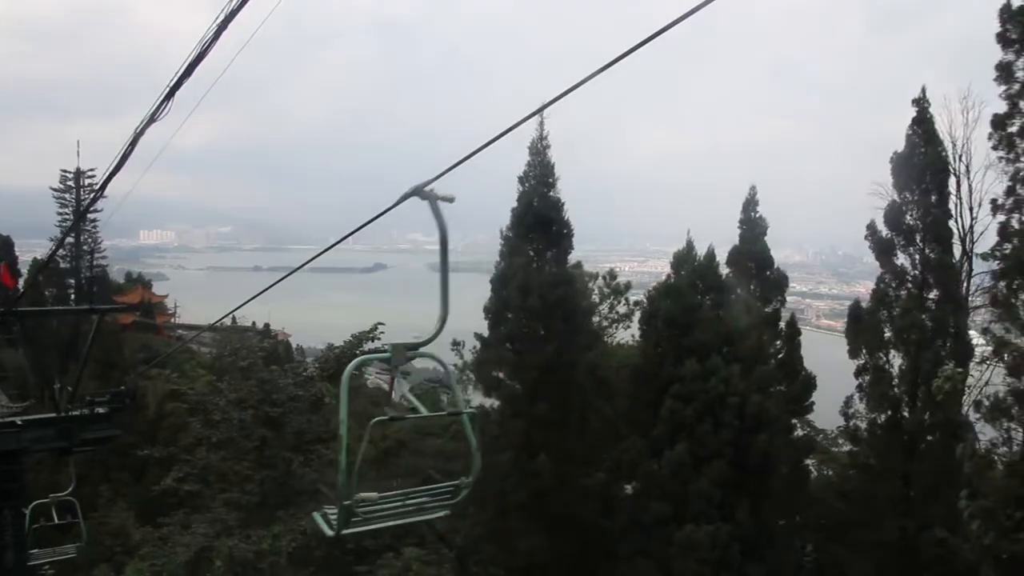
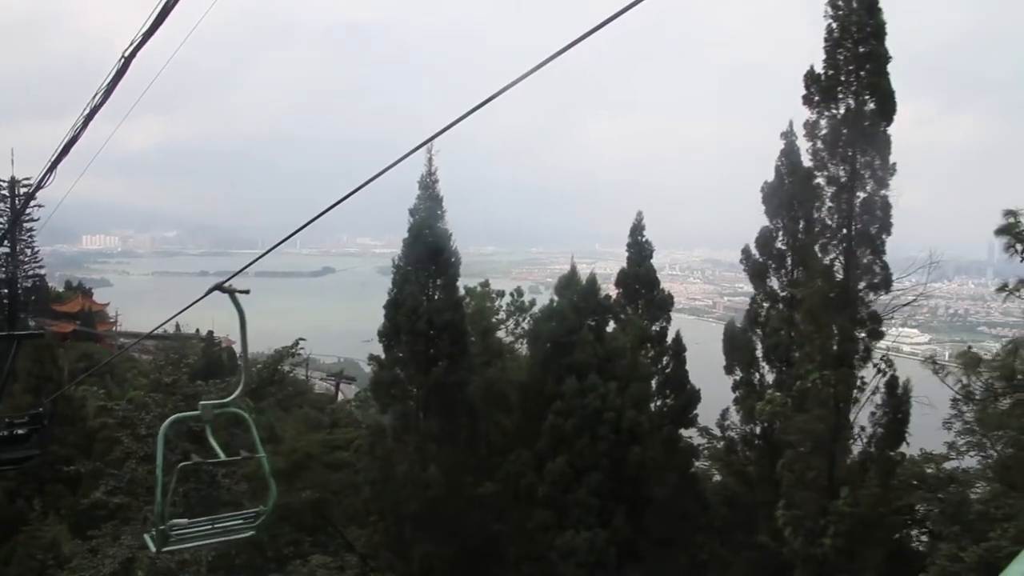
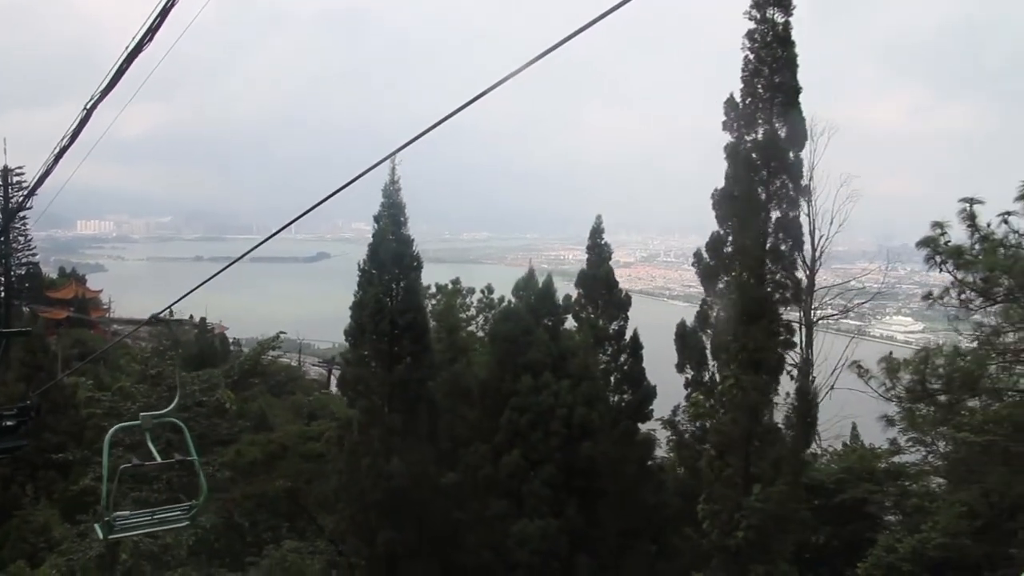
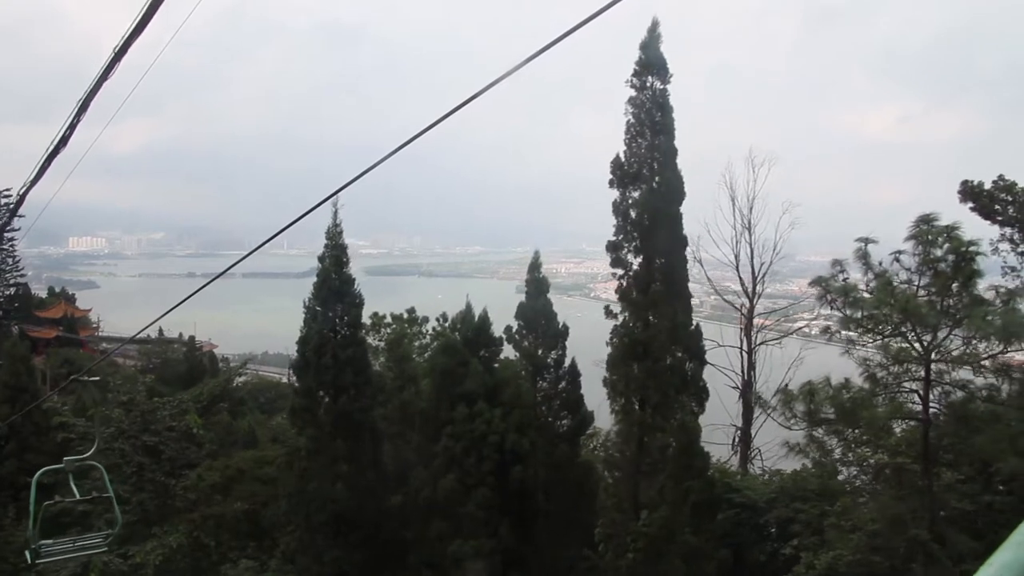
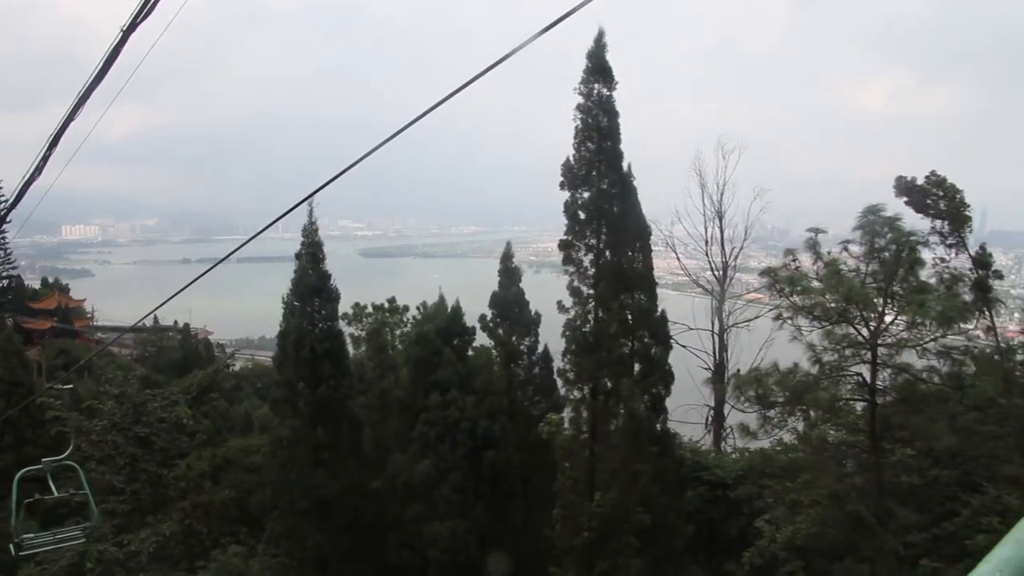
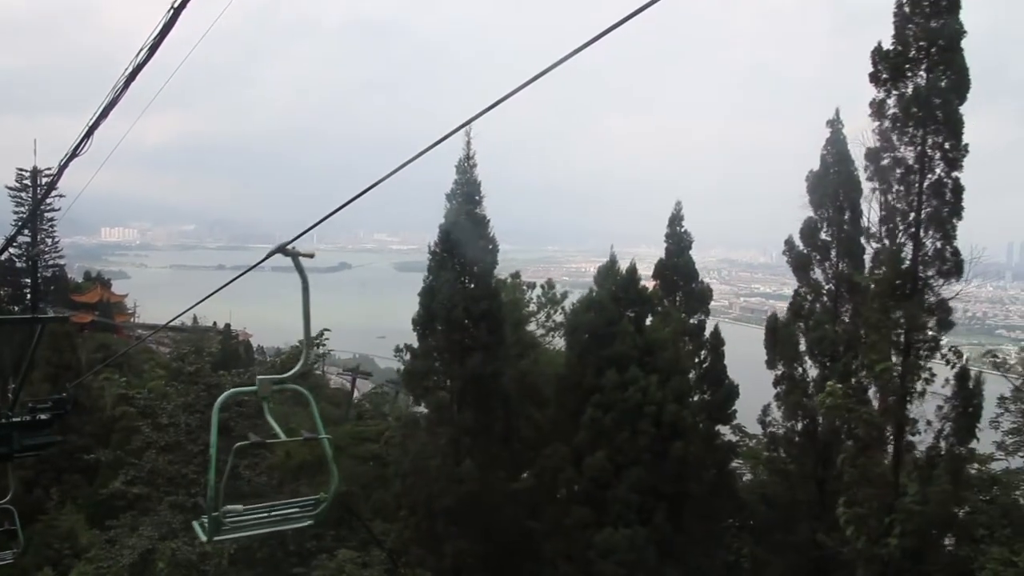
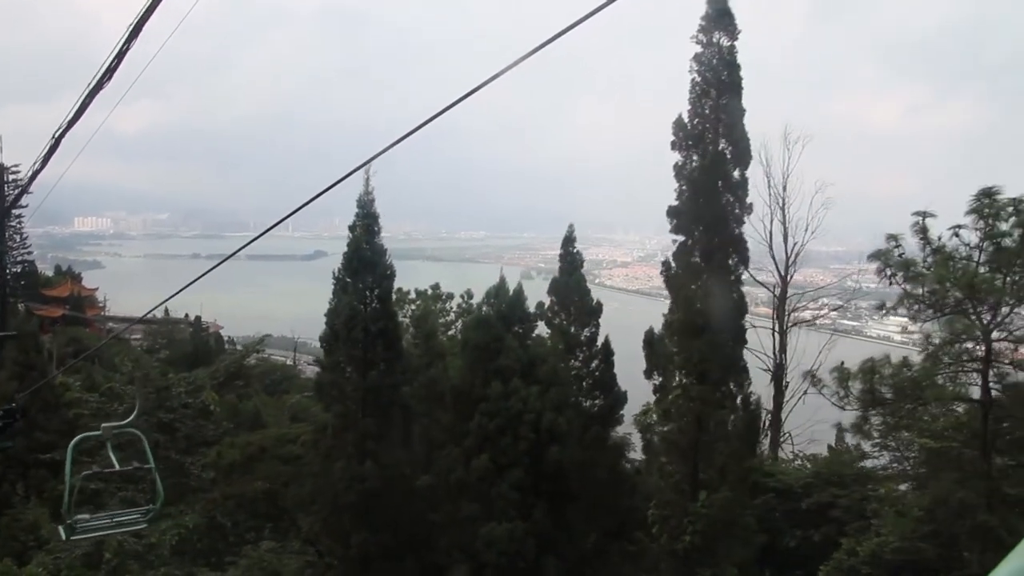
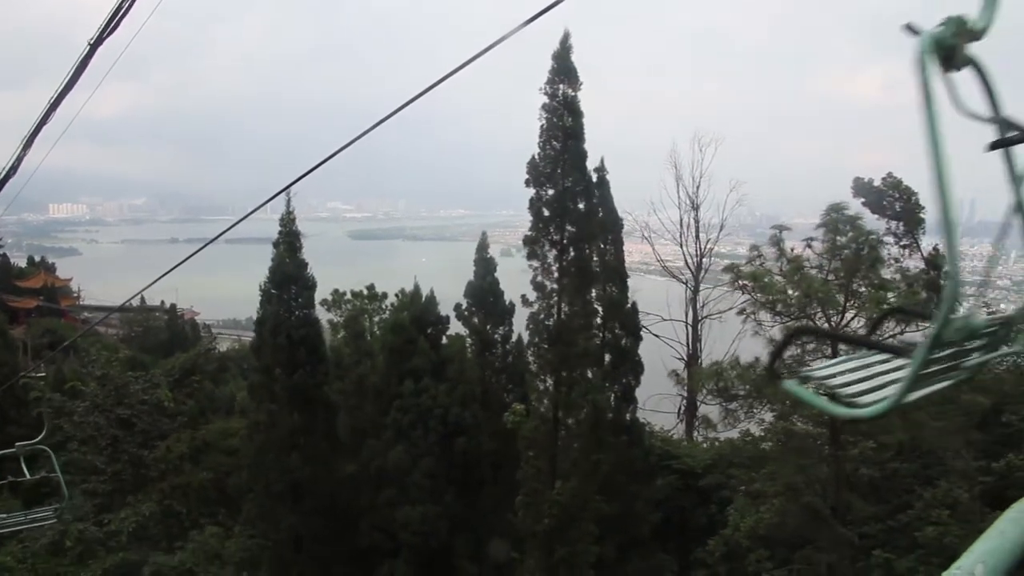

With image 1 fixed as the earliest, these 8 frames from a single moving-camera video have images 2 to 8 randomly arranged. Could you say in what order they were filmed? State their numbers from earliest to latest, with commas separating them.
6, 2, 3, 7, 4, 5, 8
